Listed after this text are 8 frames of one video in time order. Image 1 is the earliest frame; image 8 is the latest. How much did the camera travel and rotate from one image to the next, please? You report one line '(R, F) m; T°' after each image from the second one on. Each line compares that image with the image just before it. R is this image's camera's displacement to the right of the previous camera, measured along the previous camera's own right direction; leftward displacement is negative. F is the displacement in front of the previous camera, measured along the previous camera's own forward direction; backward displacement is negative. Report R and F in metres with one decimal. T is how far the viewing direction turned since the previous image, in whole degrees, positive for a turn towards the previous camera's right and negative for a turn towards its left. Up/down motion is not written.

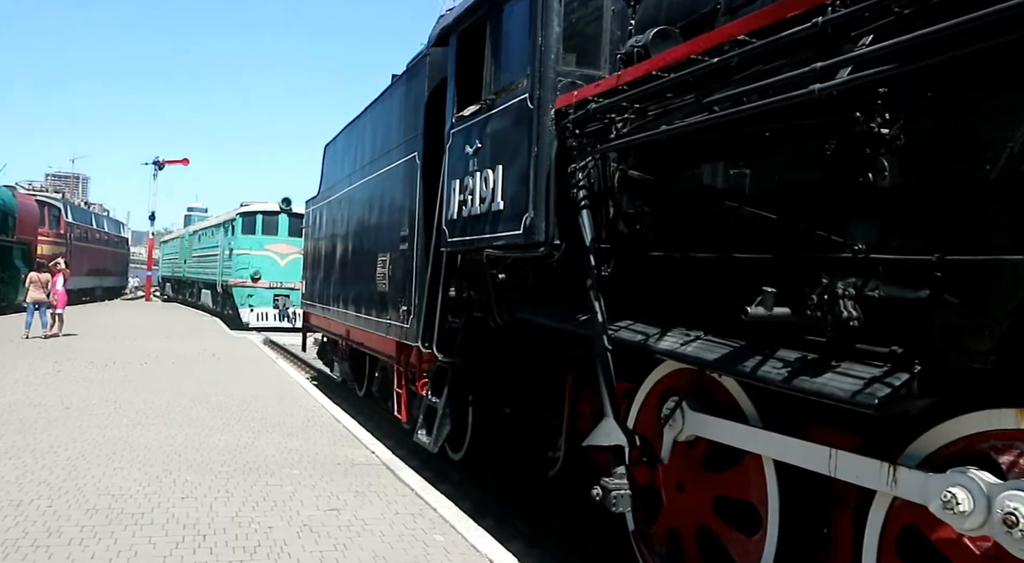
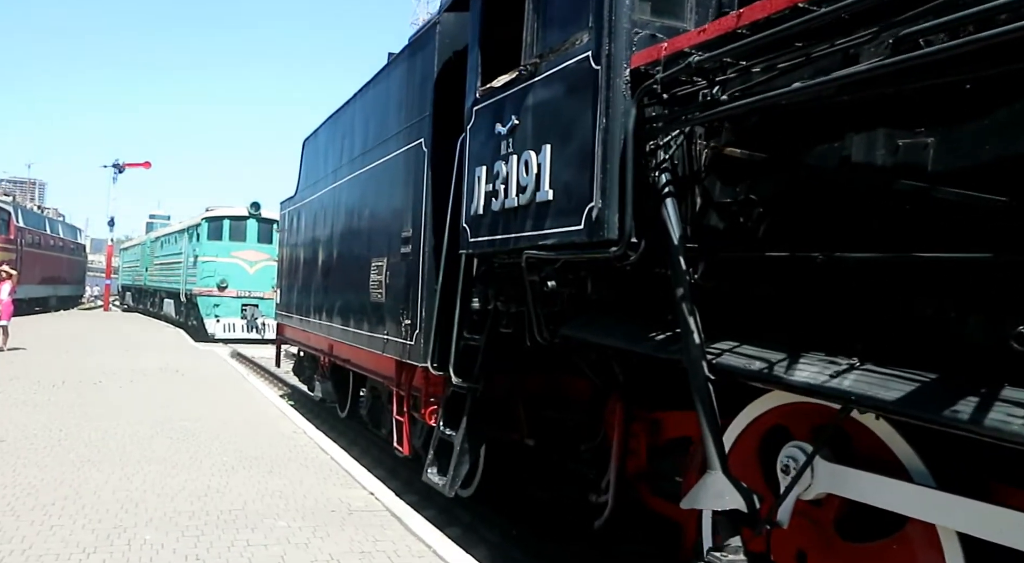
(-0.4, +0.8) m; +3°
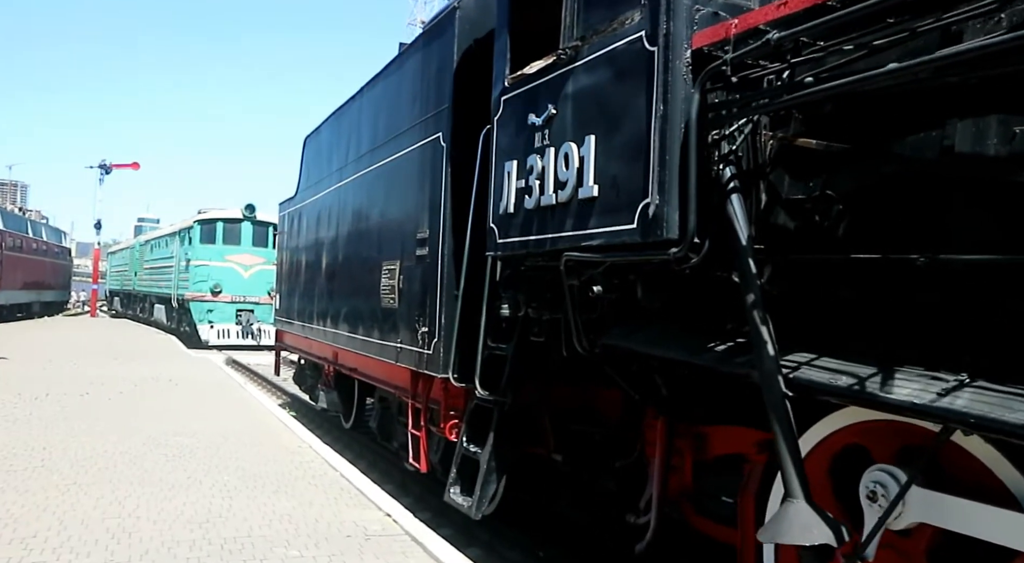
(-0.2, +0.3) m; +1°
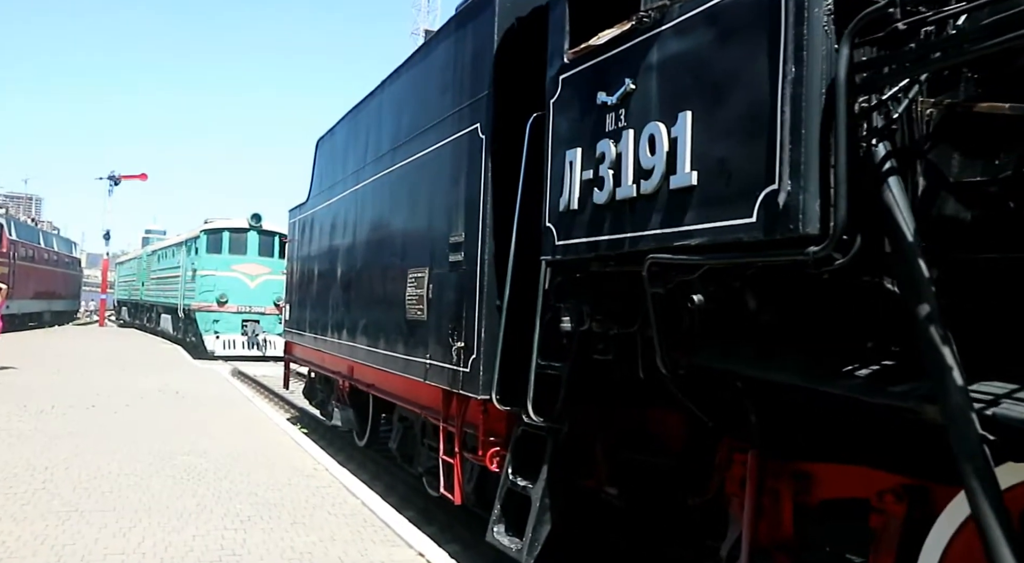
(-0.3, +0.5) m; 0°
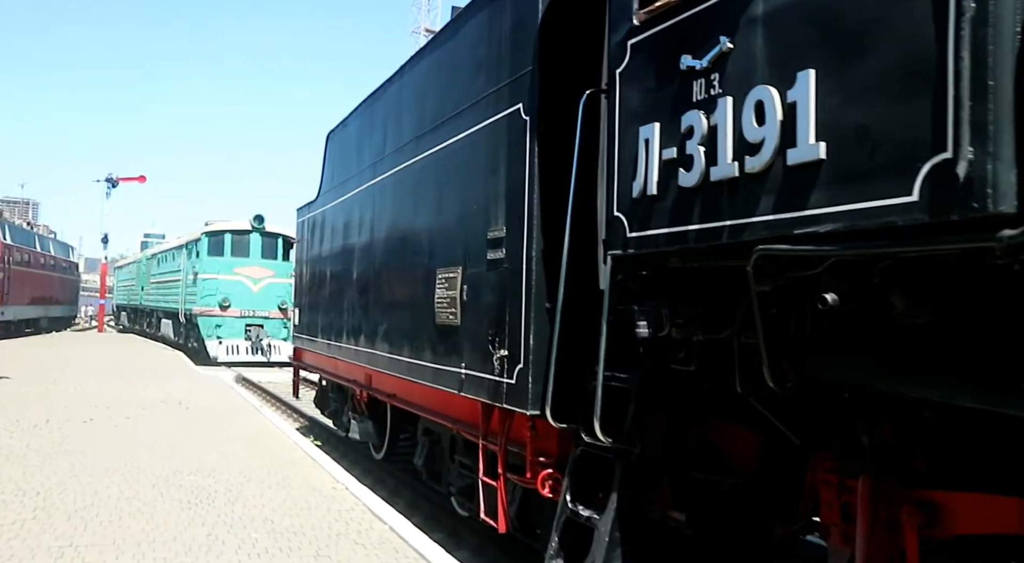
(-0.3, +0.4) m; 0°
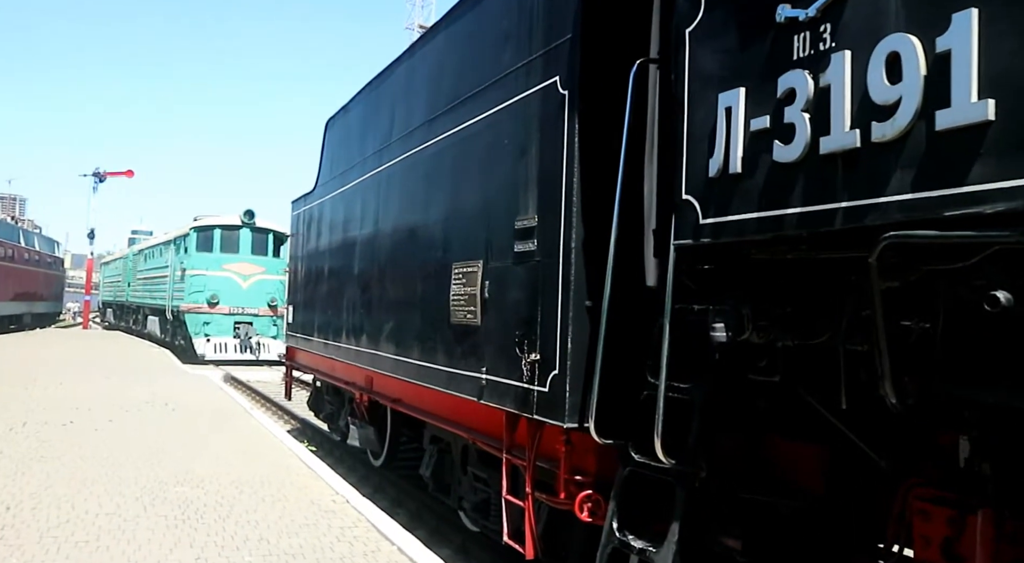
(-0.2, +0.4) m; +1°
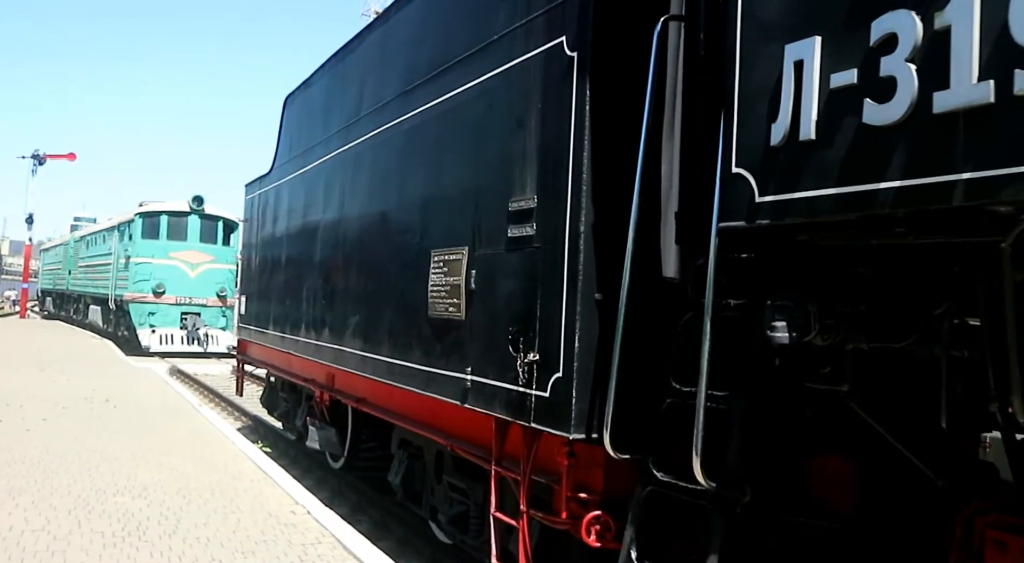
(-0.2, +0.4) m; +4°
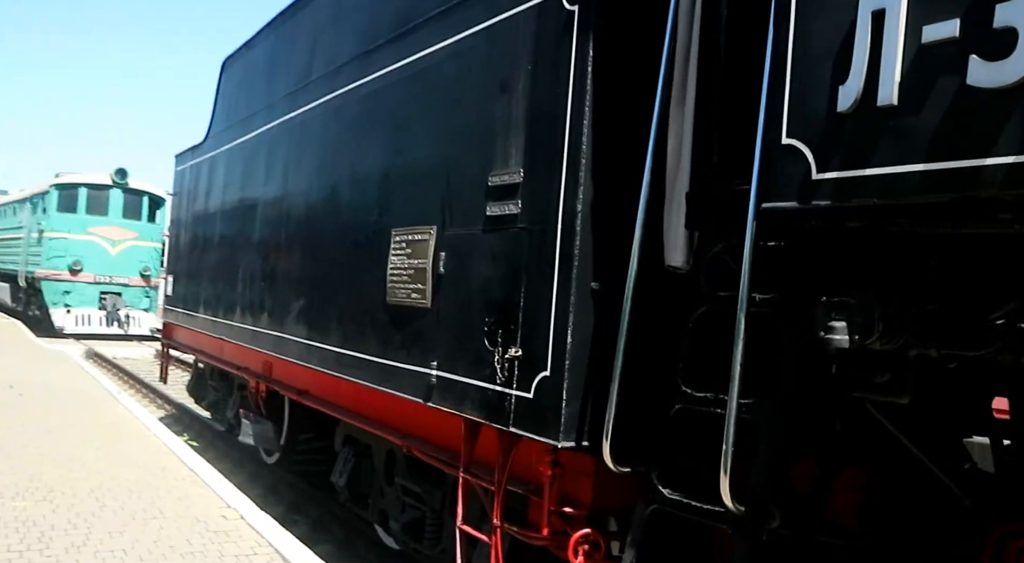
(-0.2, +0.4) m; +5°
